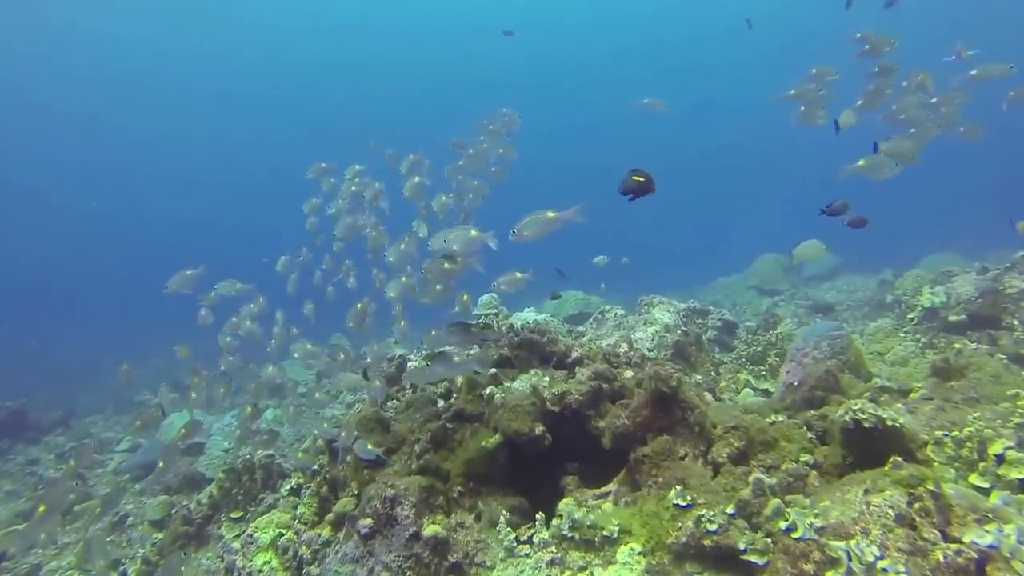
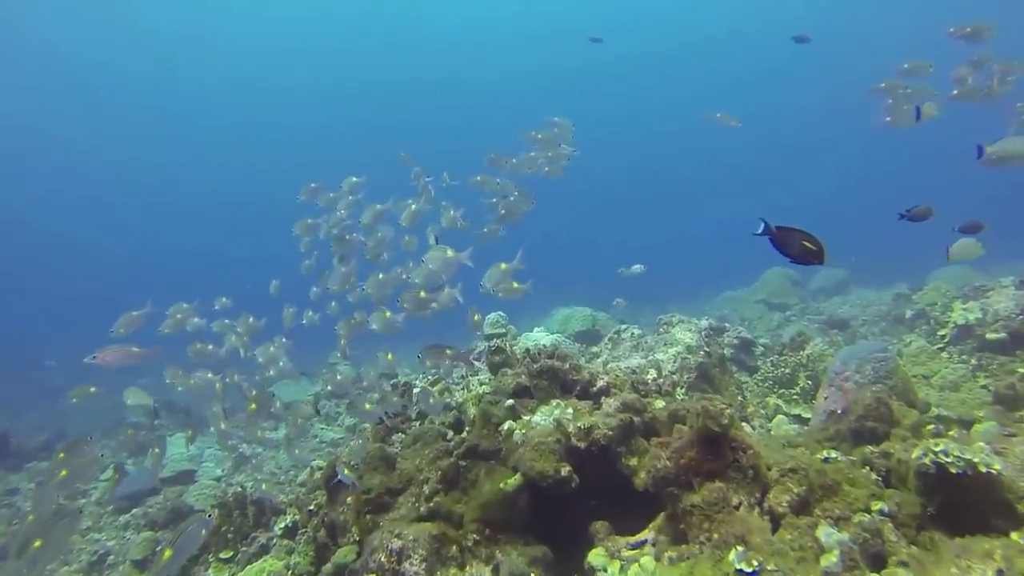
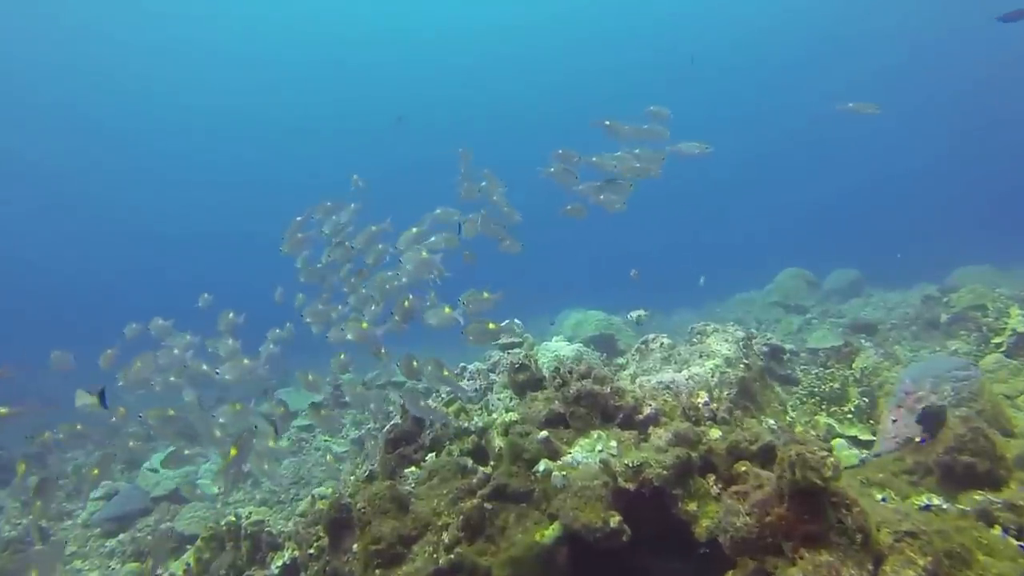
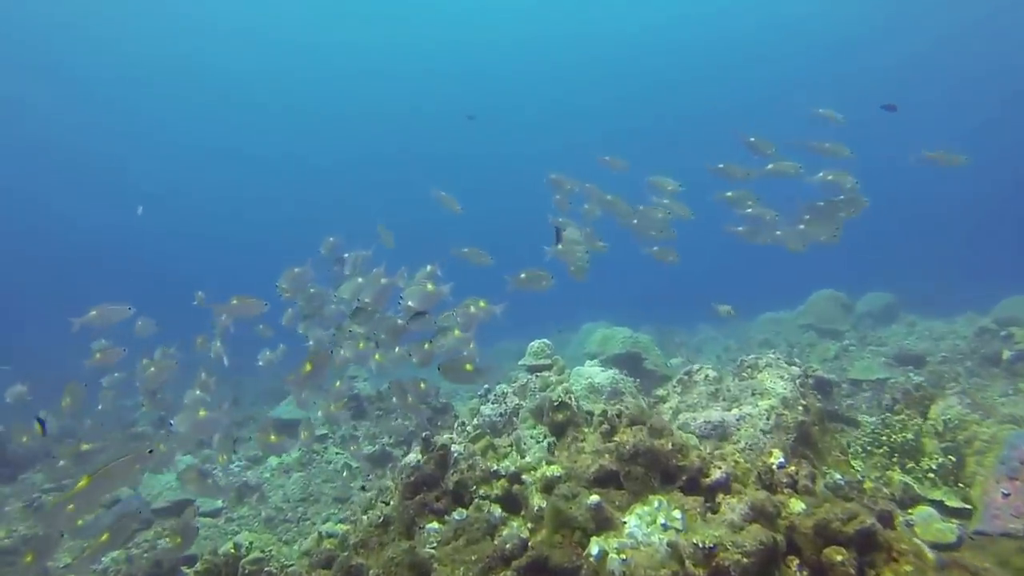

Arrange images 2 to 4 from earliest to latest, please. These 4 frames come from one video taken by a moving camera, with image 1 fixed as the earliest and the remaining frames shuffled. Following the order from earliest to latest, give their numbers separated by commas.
2, 3, 4
